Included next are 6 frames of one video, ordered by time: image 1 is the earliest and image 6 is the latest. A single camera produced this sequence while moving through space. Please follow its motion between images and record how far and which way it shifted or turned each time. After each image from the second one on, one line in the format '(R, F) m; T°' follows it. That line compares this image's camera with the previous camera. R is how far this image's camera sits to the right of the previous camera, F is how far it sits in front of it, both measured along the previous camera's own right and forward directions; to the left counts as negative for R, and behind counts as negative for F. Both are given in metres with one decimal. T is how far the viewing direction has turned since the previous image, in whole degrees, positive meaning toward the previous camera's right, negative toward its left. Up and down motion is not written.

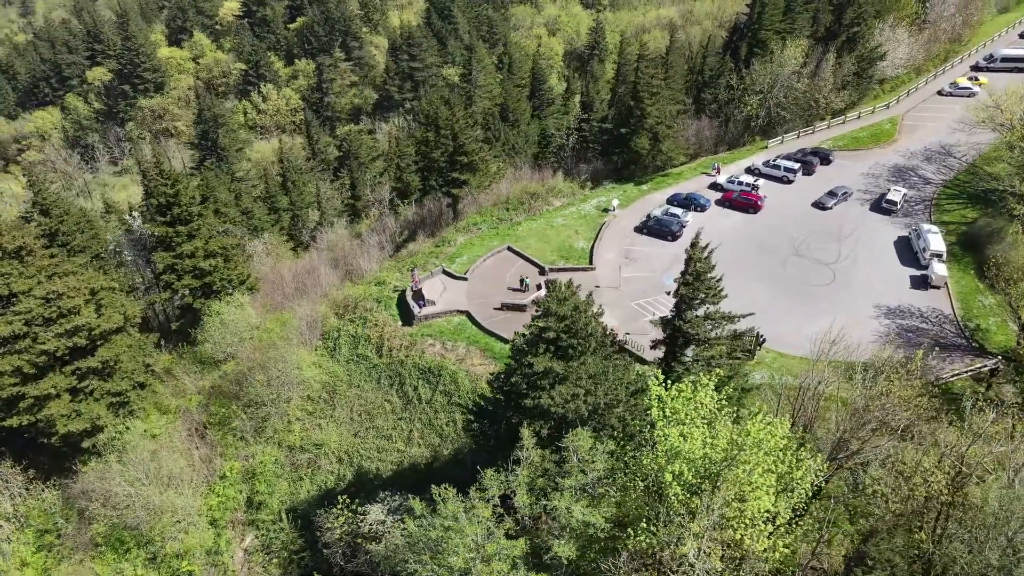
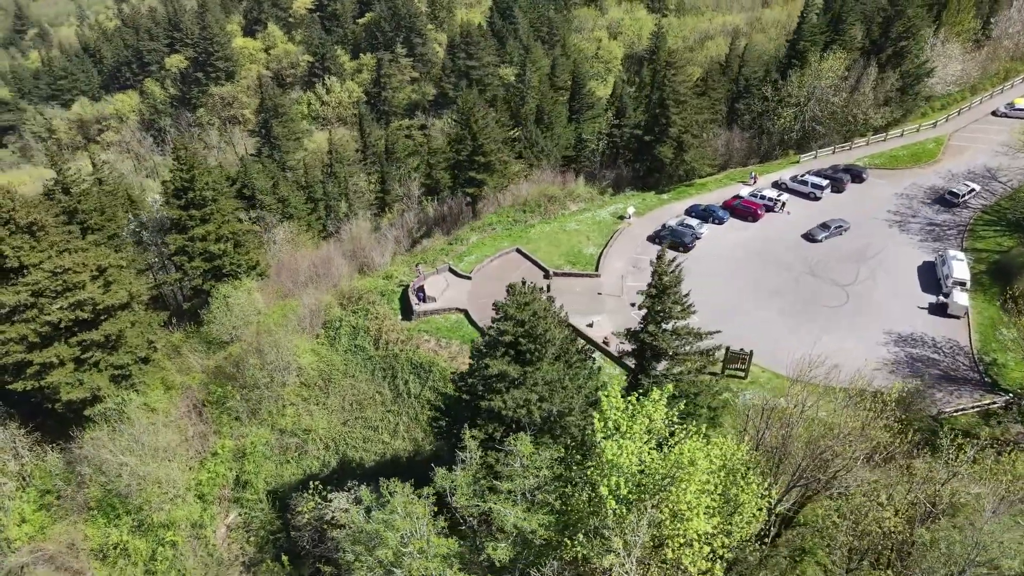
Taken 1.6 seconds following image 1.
(+3.5, 0.0) m; -5°
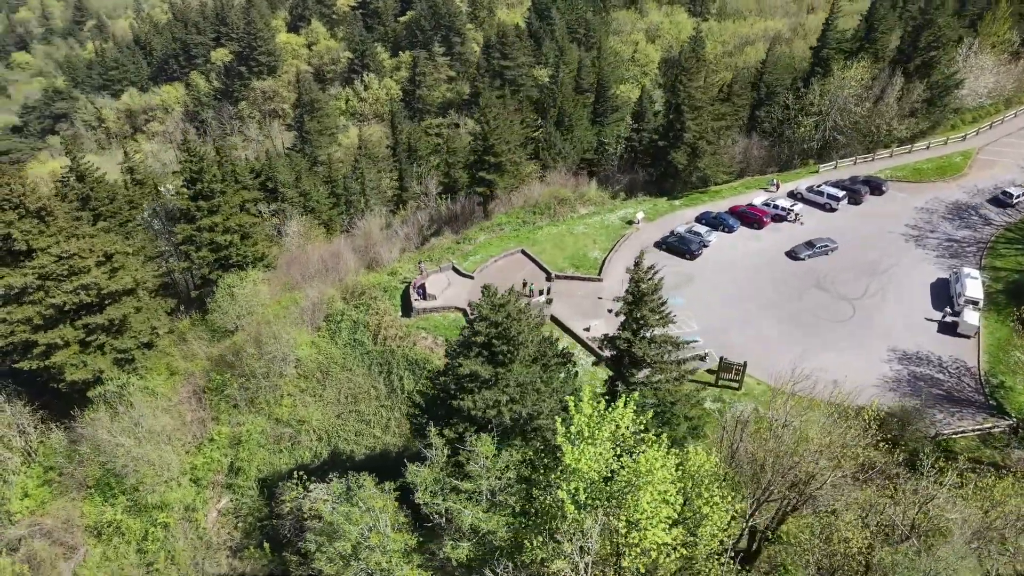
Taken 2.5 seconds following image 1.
(+2.2, 0.0) m; -3°
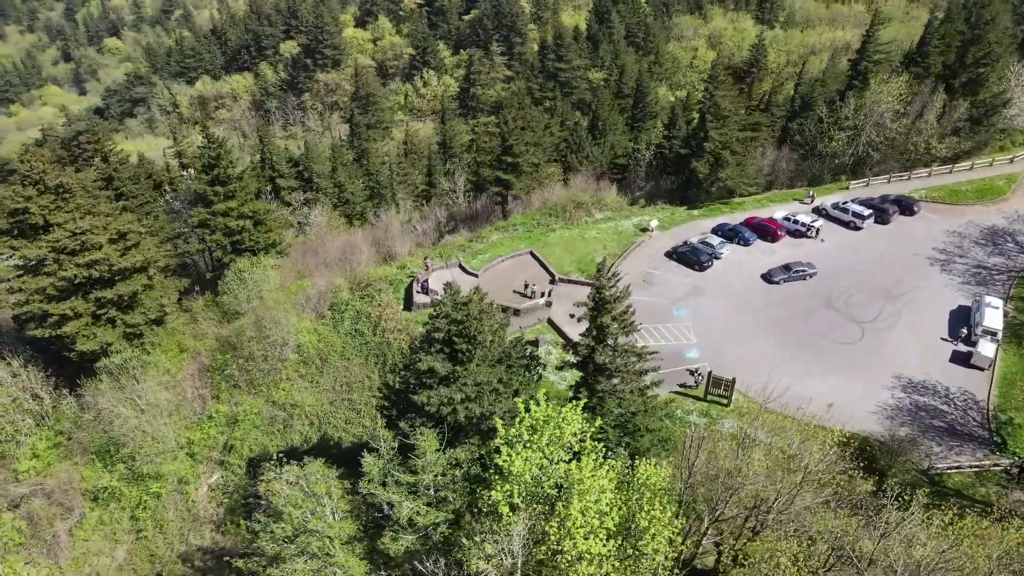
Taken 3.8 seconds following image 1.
(+3.4, 0.0) m; -5°
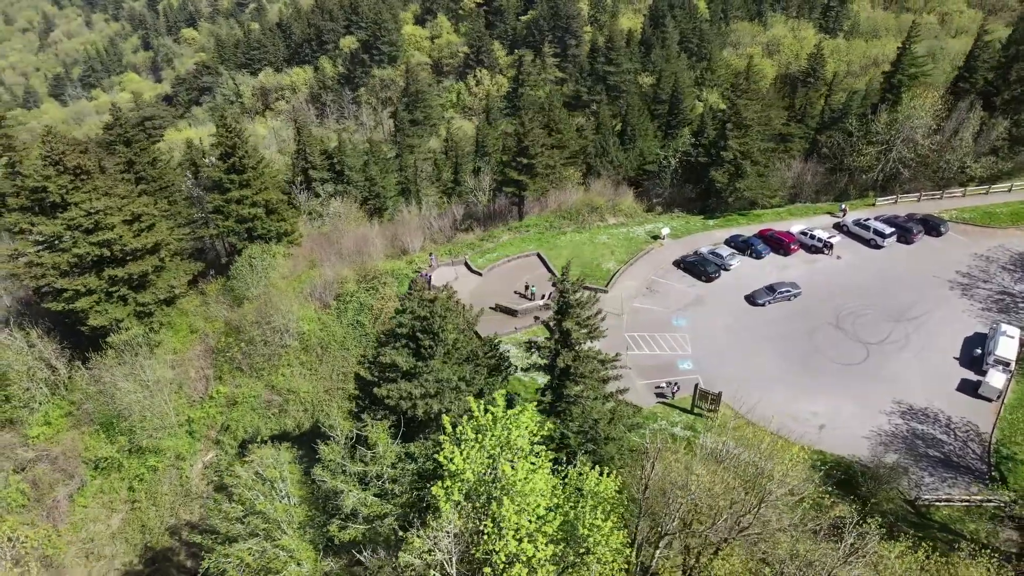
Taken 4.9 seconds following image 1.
(+3.1, 0.0) m; -4°
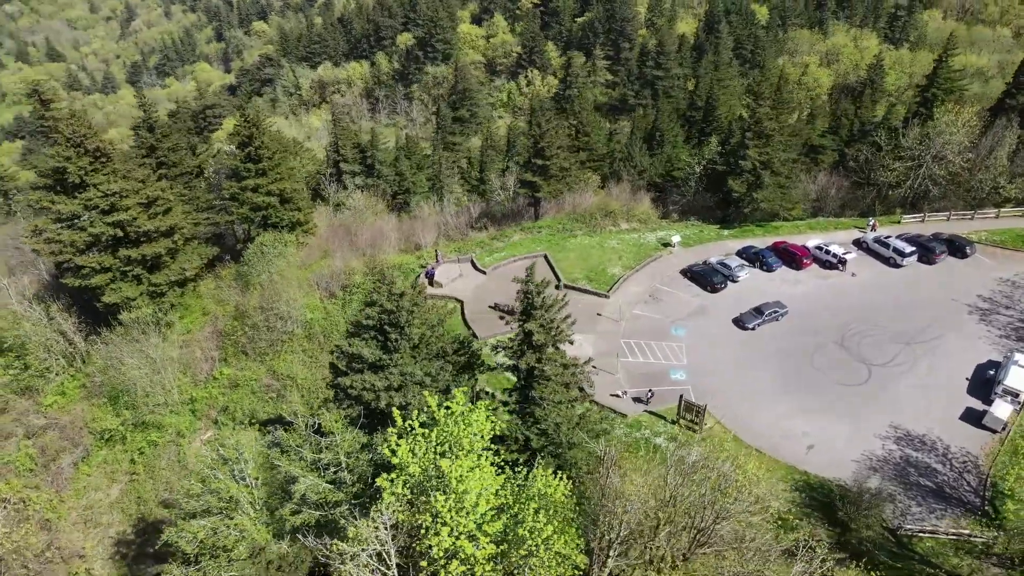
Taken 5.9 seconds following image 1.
(+3.0, 0.0) m; -4°
